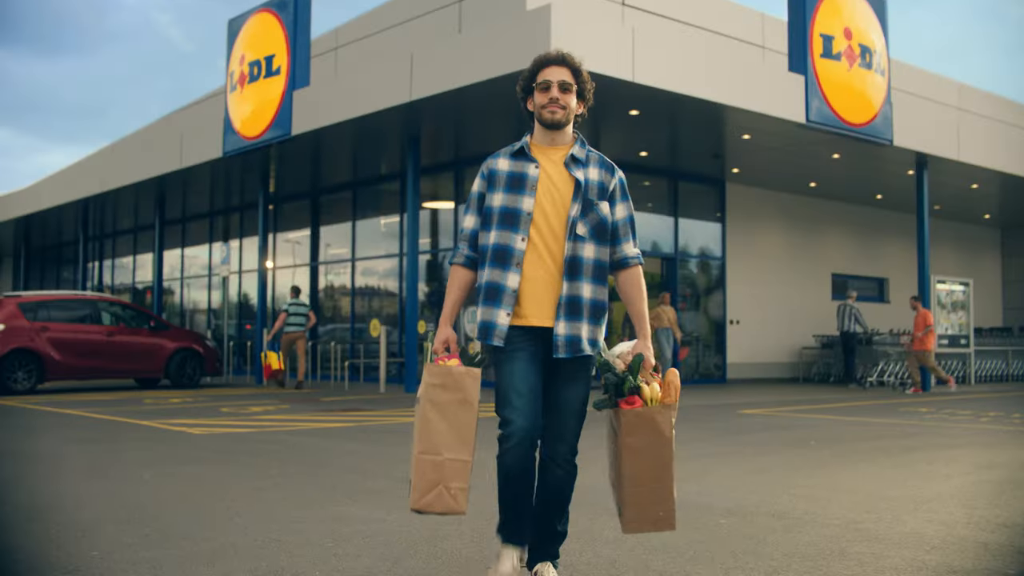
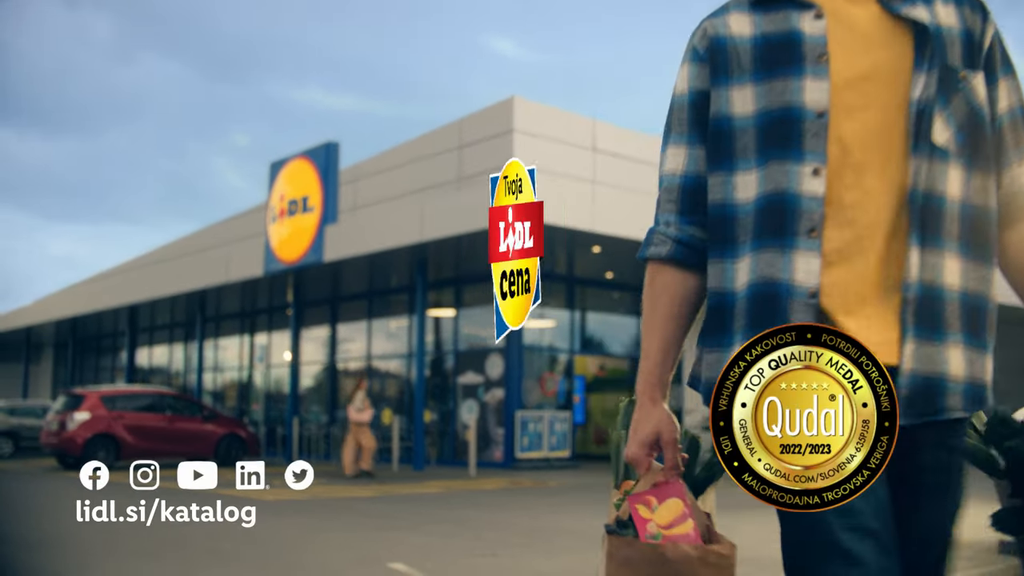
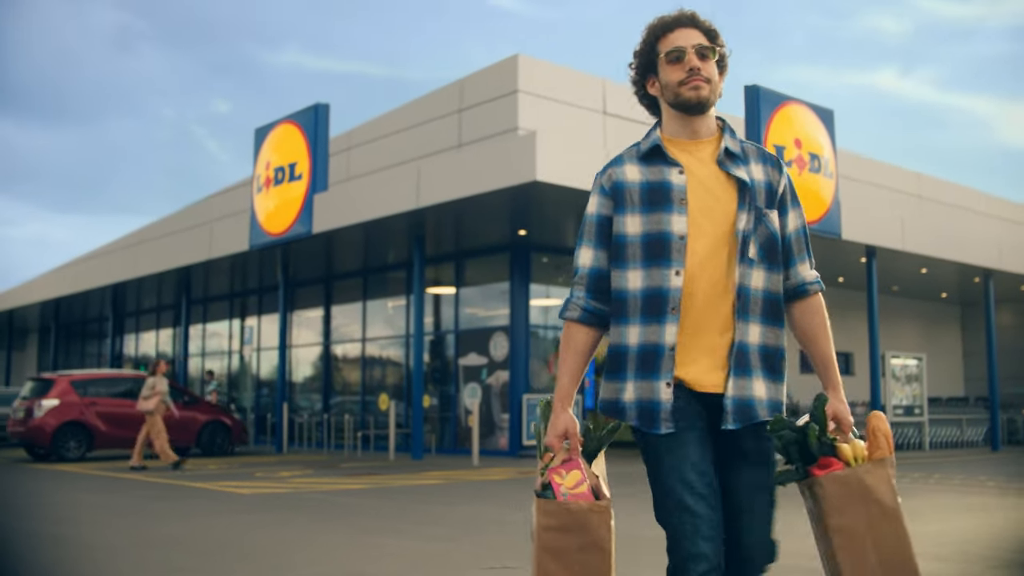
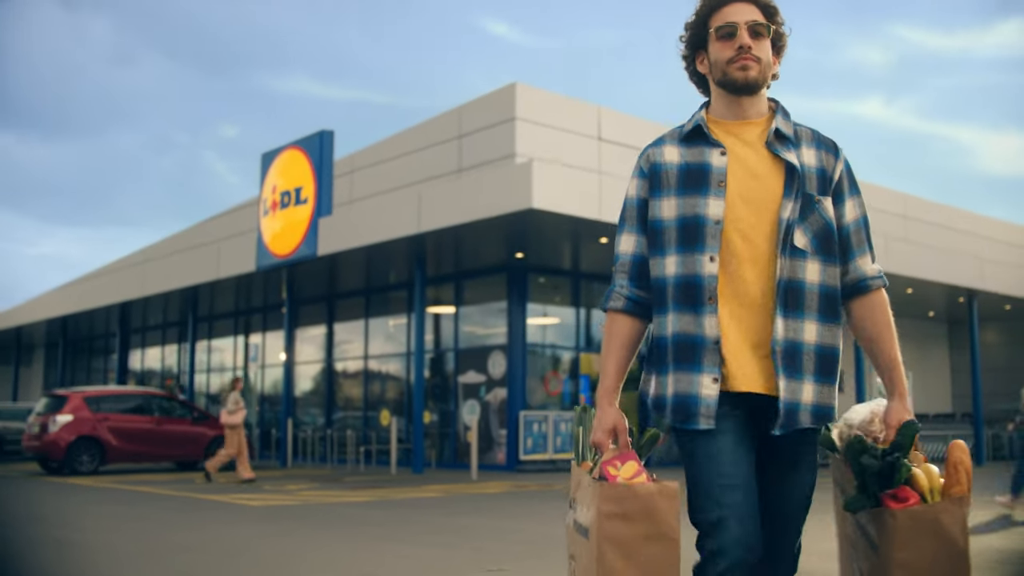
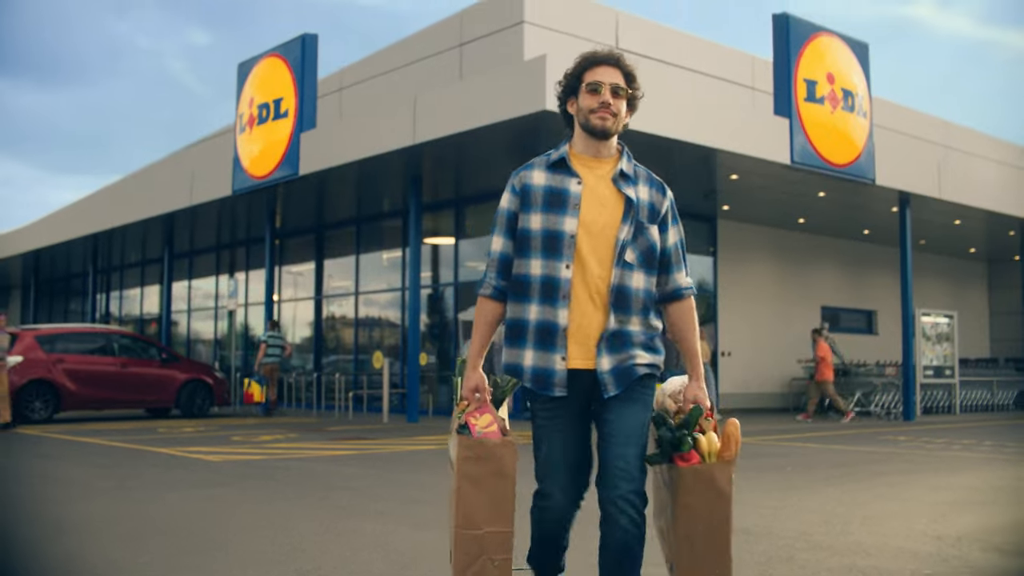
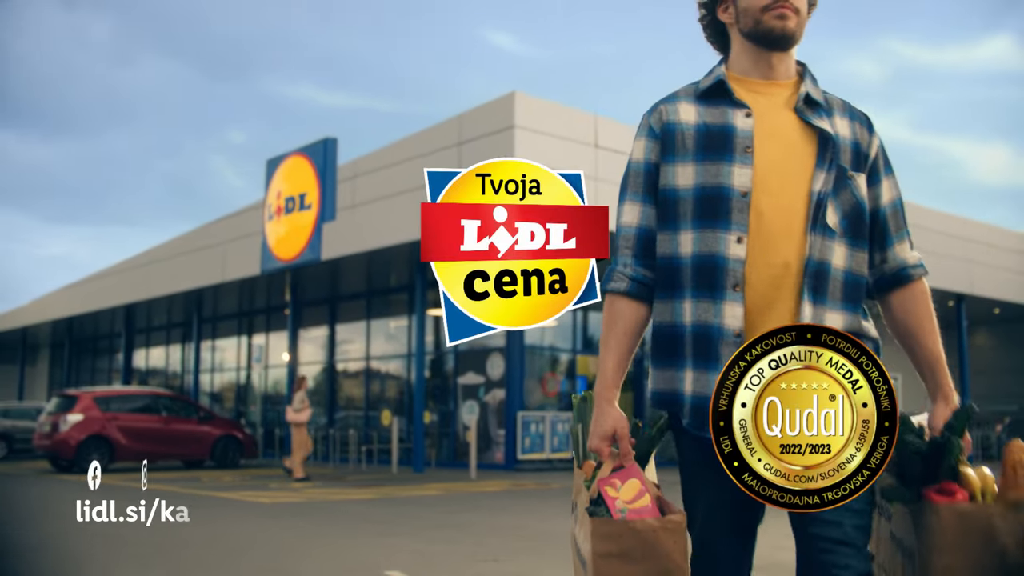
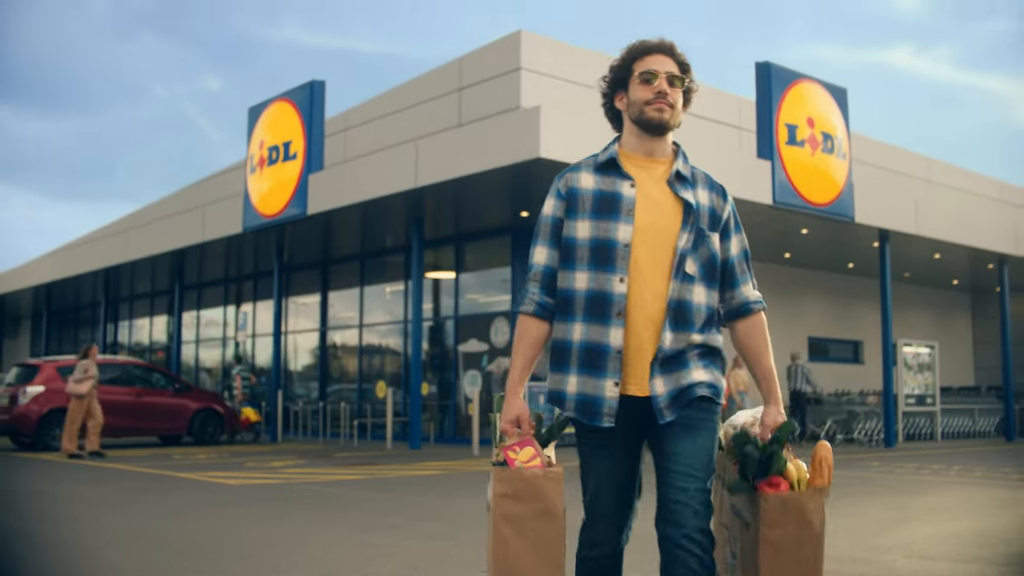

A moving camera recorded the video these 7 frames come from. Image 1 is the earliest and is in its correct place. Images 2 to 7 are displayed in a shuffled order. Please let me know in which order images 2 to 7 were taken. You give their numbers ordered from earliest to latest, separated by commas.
5, 7, 3, 4, 6, 2
